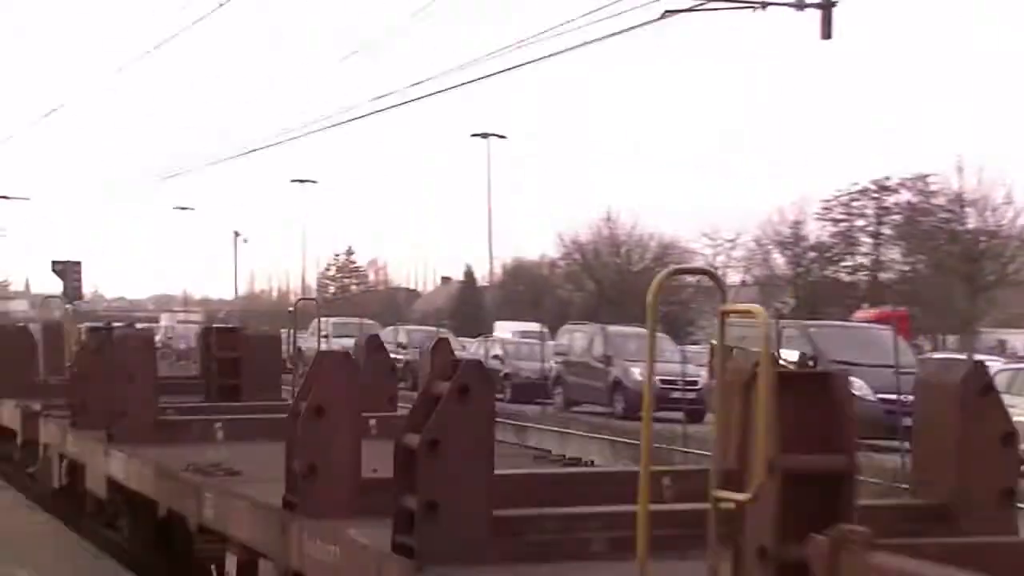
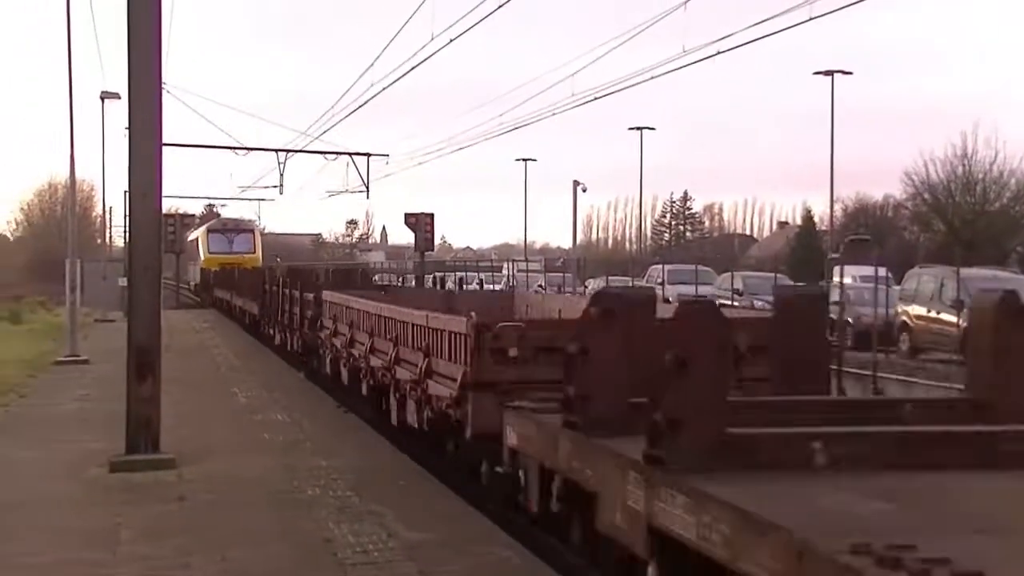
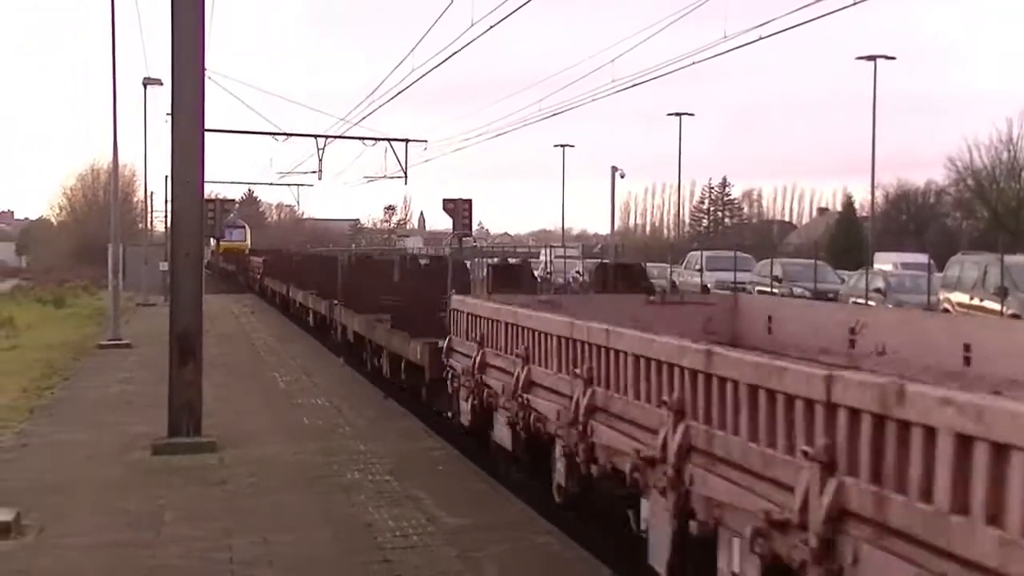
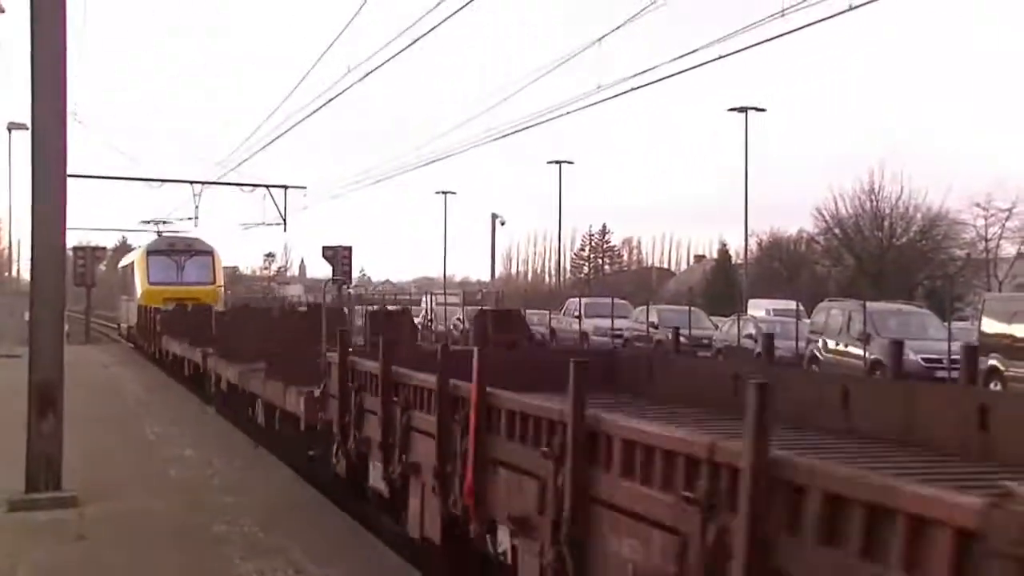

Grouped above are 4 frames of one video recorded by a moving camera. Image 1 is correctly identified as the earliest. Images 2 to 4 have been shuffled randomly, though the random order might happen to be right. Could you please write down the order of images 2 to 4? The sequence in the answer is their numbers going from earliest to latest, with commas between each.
4, 2, 3
